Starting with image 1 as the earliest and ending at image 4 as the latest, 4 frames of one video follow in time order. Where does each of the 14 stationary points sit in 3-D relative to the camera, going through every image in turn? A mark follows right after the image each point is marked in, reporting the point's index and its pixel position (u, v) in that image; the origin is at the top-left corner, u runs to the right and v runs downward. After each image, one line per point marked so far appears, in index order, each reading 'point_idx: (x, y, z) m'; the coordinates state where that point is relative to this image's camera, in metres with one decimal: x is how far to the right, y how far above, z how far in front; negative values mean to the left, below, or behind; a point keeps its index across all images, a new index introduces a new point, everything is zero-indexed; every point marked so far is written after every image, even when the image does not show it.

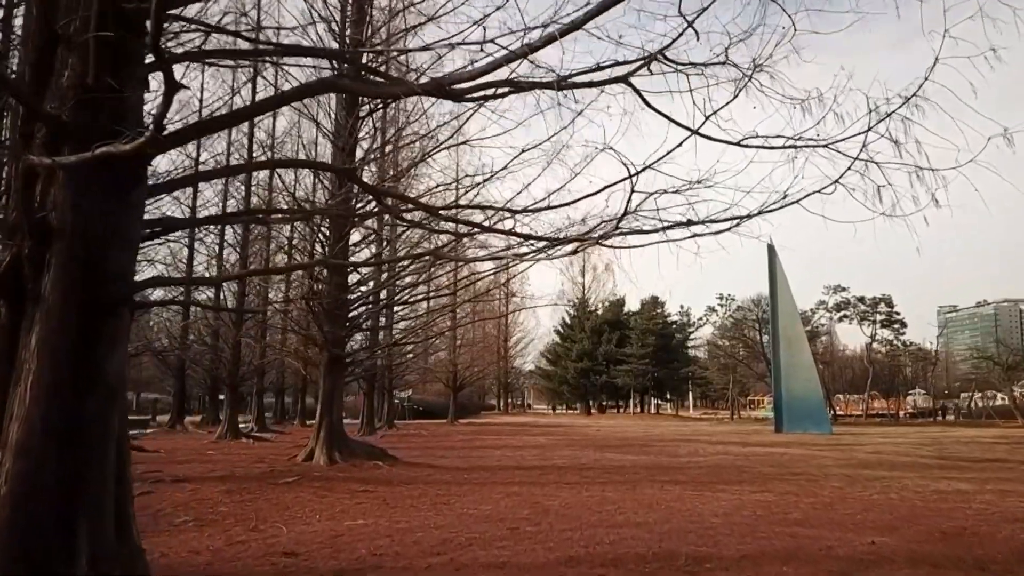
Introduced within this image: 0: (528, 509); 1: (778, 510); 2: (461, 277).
0: (+0.1, -1.9, +7.2) m
1: (+2.4, -2.0, +7.4) m
2: (-0.9, +0.3, +15.7) m
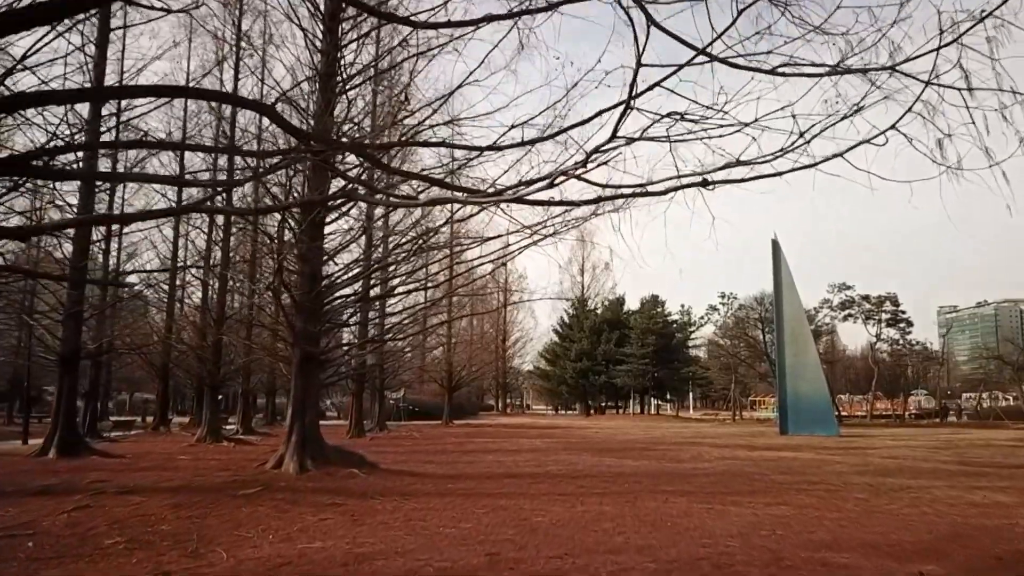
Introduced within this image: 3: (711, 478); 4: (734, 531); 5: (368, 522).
0: (0.0, -1.8, +6.3) m
1: (+2.3, -1.9, +6.5) m
2: (-1.0, +0.4, +14.8) m
3: (+2.5, -2.3, +10.1) m
4: (+1.7, -1.8, +6.2) m
5: (-1.1, -1.9, +6.5) m
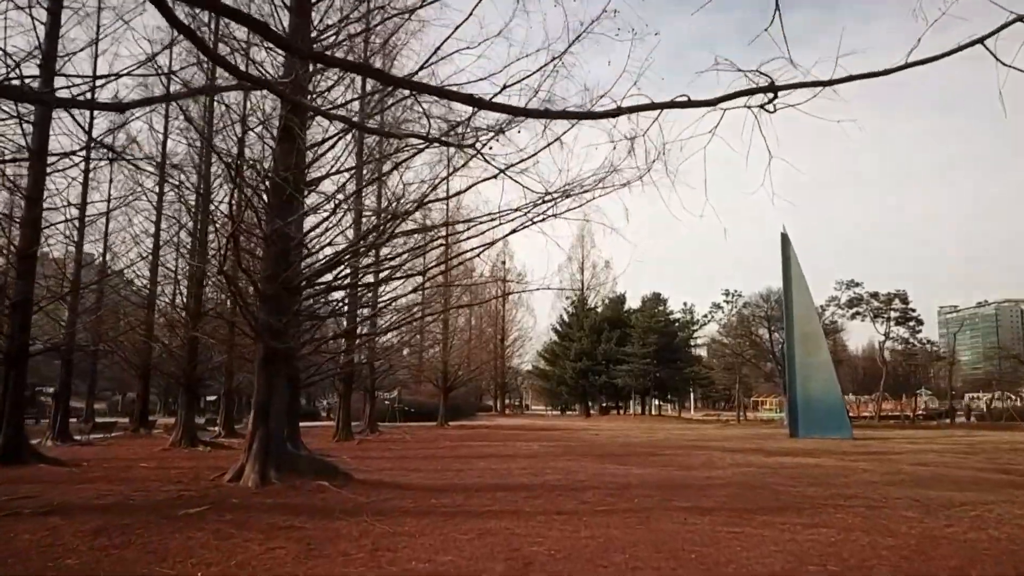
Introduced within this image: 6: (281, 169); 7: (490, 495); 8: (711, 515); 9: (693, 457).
0: (-0.1, -1.7, +5.1) m
1: (+2.2, -1.7, +5.3) m
2: (-1.1, +0.5, +13.7) m
3: (+2.4, -2.2, +9.0) m
4: (+1.6, -1.7, +5.0) m
5: (-1.2, -1.7, +5.4) m
6: (-2.5, +1.3, +8.8) m
7: (-0.2, -2.1, +8.3) m
8: (+1.7, -2.0, +7.1) m
9: (+3.2, -3.0, +14.6) m
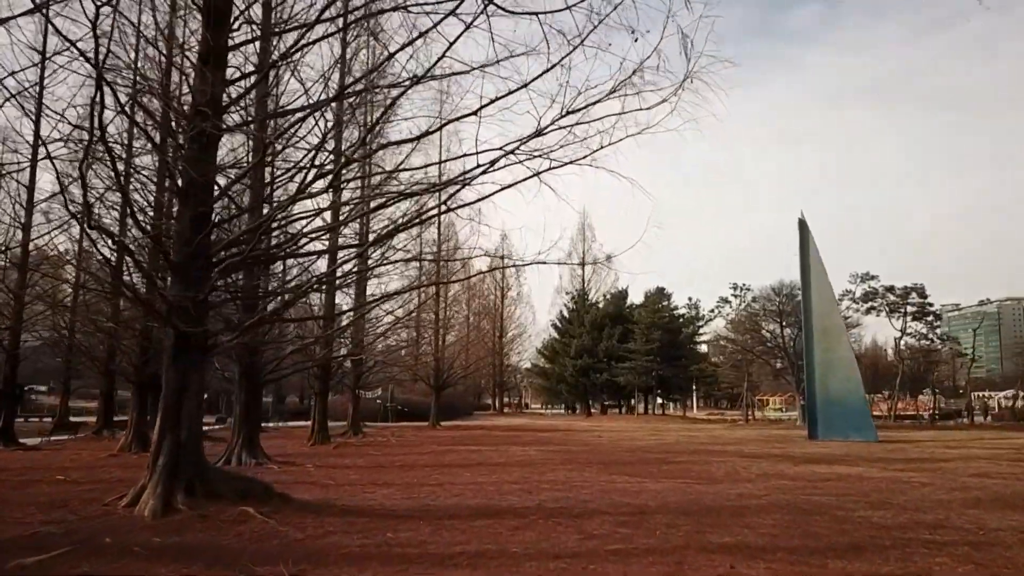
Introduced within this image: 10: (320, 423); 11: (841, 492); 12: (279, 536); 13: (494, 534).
0: (-0.2, -1.4, +3.2) m
1: (+2.1, -1.5, +3.4) m
2: (-1.2, +0.8, +11.7) m
3: (+2.3, -2.0, +7.0) m
4: (+1.5, -1.4, +3.1) m
5: (-1.3, -1.5, +3.4) m
6: (-2.6, +1.5, +6.9) m
7: (-0.4, -1.8, +6.4) m
8: (+1.6, -1.7, +5.2) m
9: (+3.1, -2.8, +12.7) m
10: (-4.3, -3.1, +18.5) m
11: (+3.6, -2.2, +9.0) m
12: (-1.6, -1.7, +5.7) m
13: (-0.2, -1.8, +5.9) m
